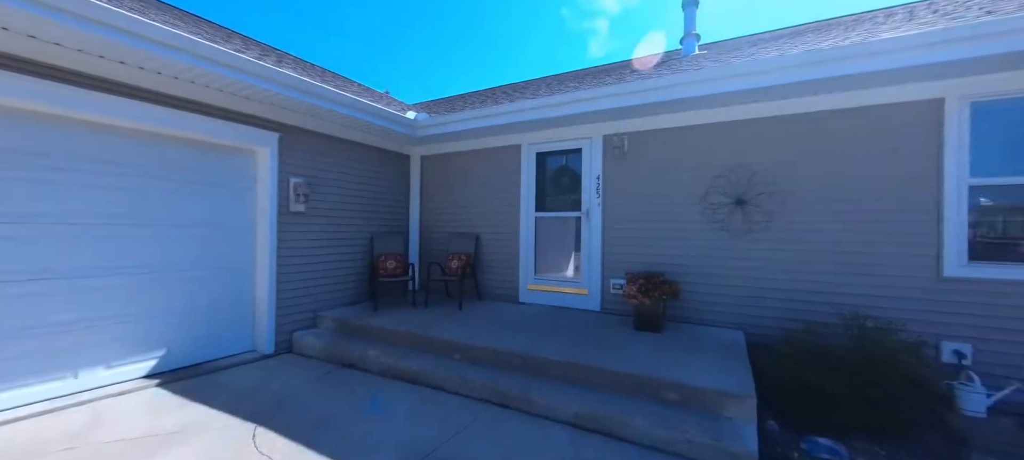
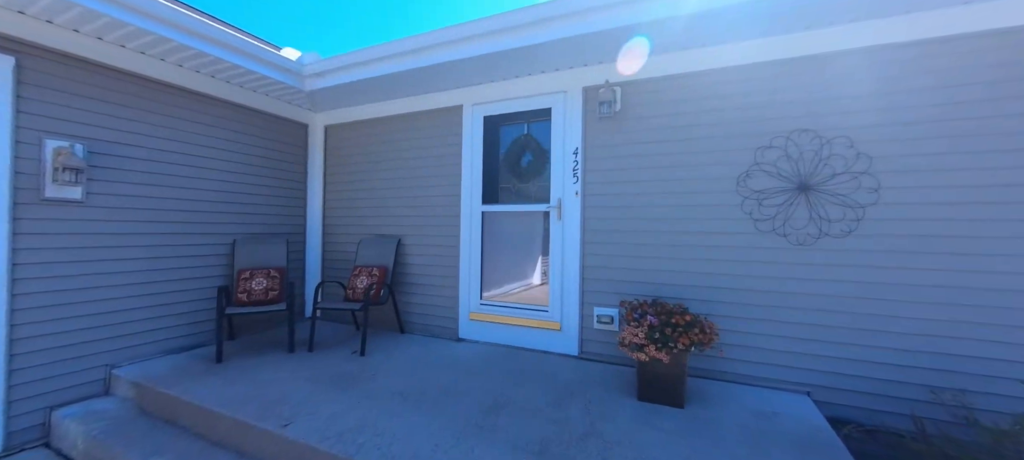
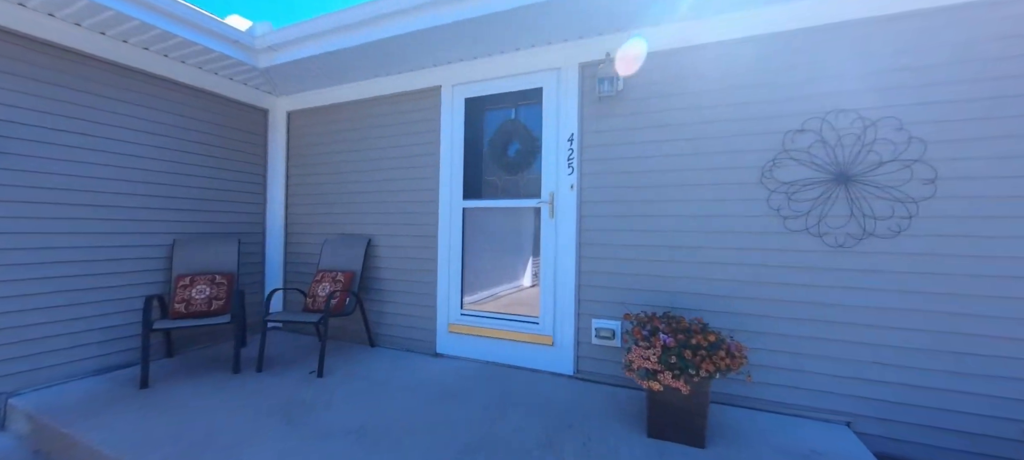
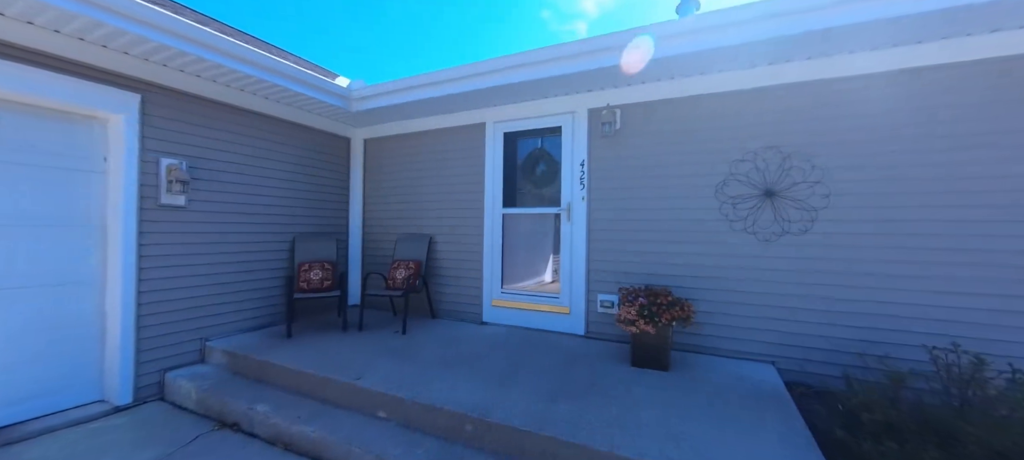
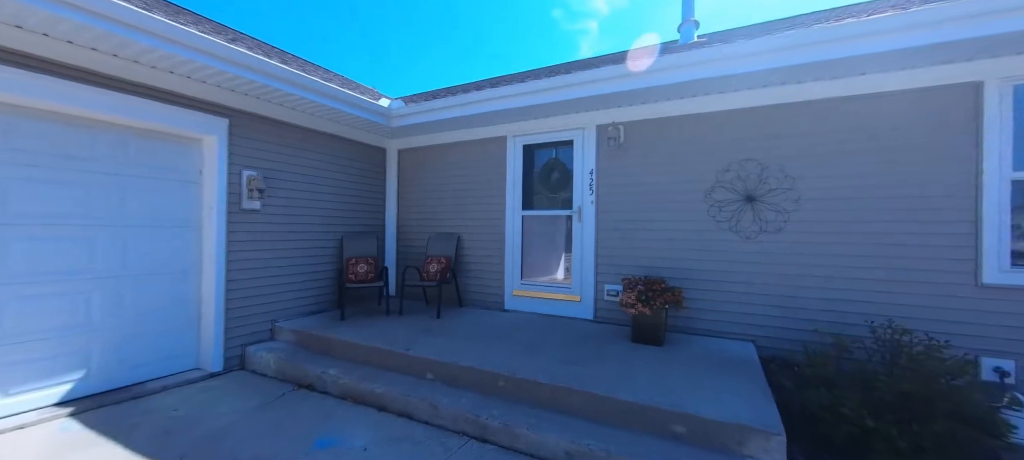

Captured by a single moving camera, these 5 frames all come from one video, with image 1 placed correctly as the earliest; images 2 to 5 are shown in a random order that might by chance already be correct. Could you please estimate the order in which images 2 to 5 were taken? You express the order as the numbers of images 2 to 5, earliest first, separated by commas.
5, 4, 2, 3
